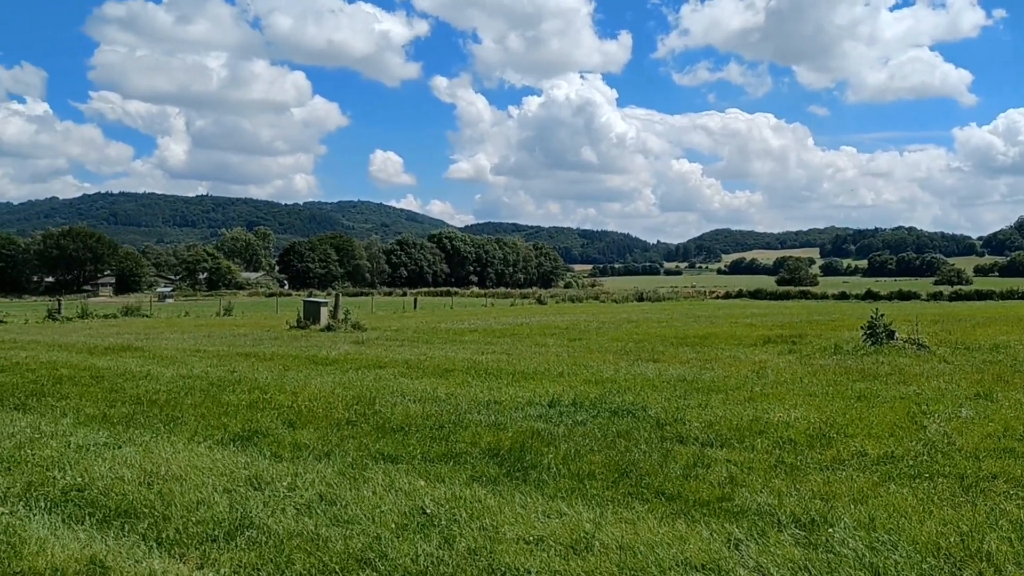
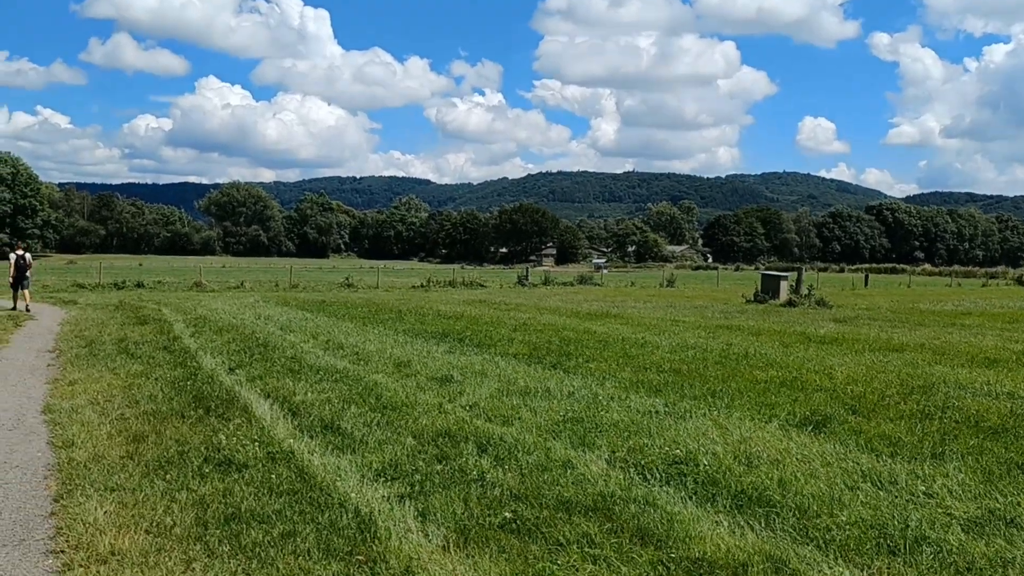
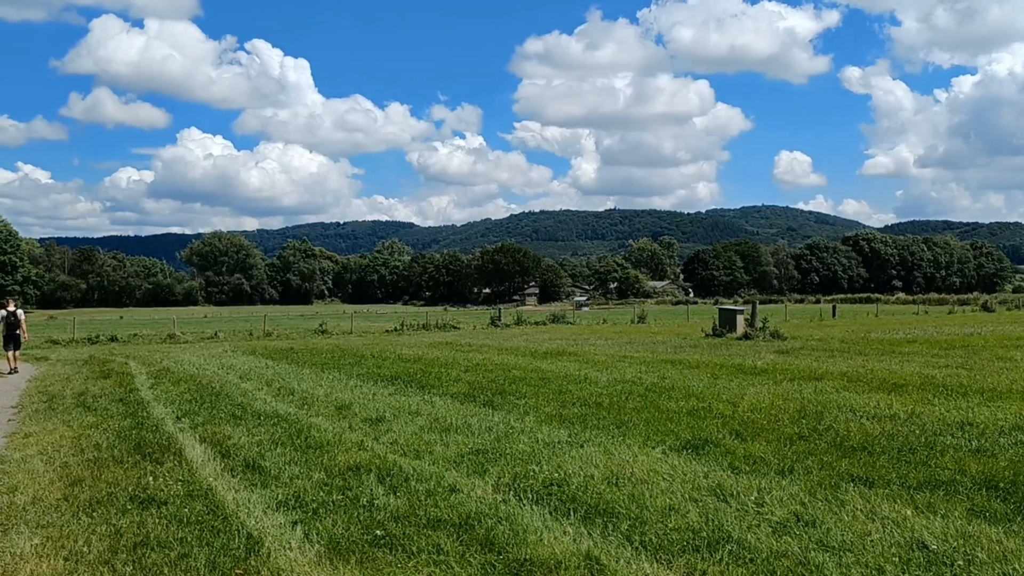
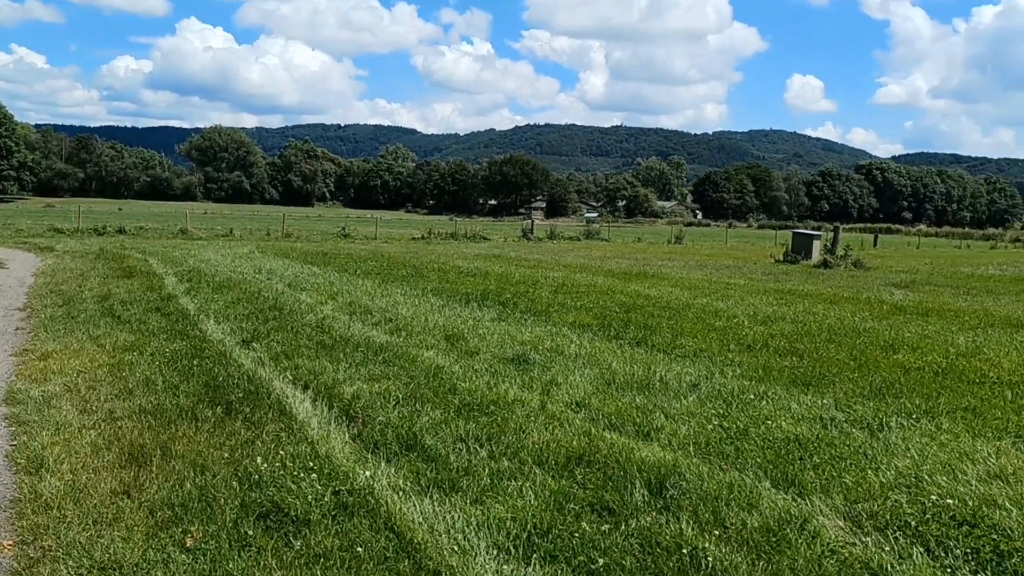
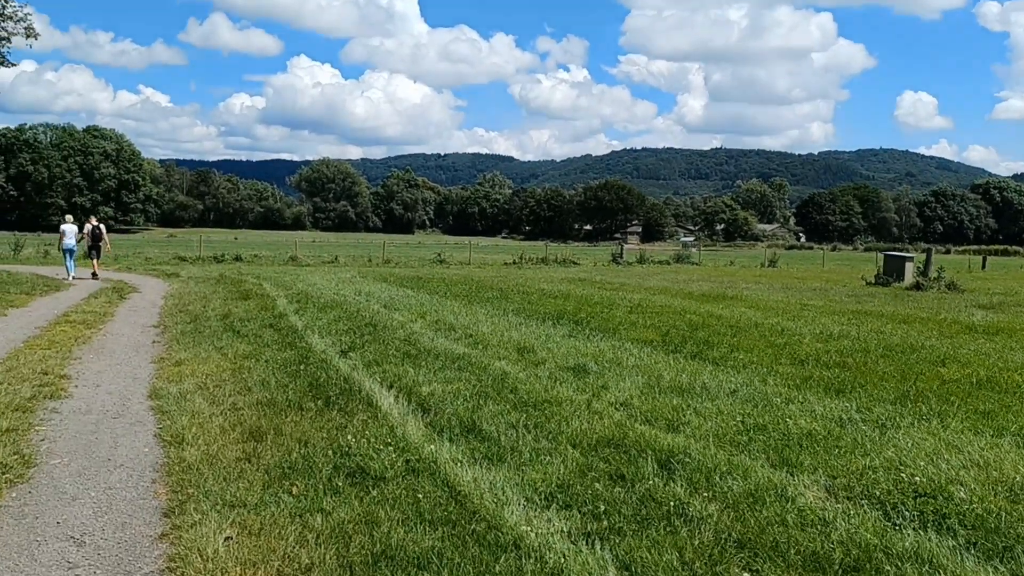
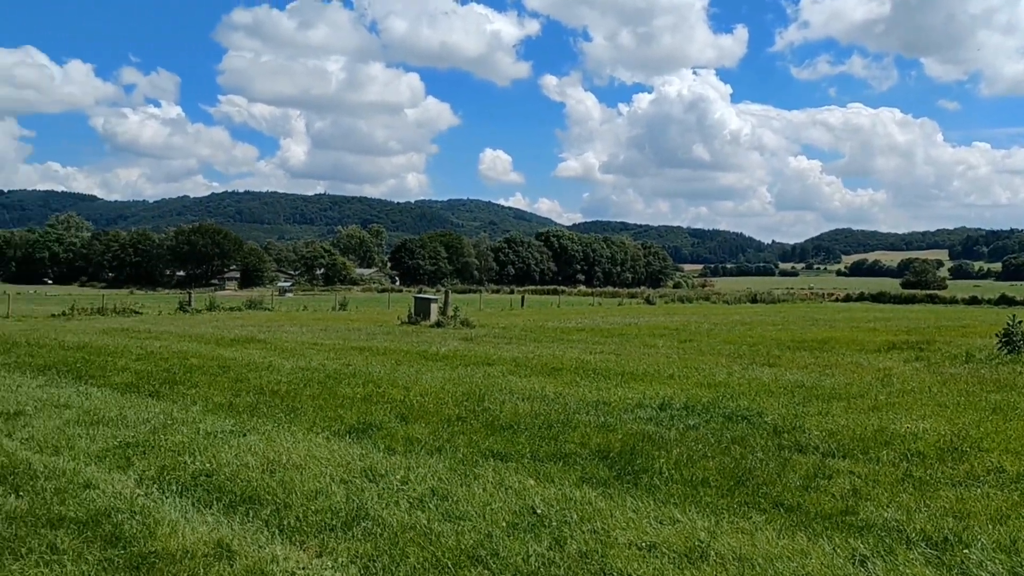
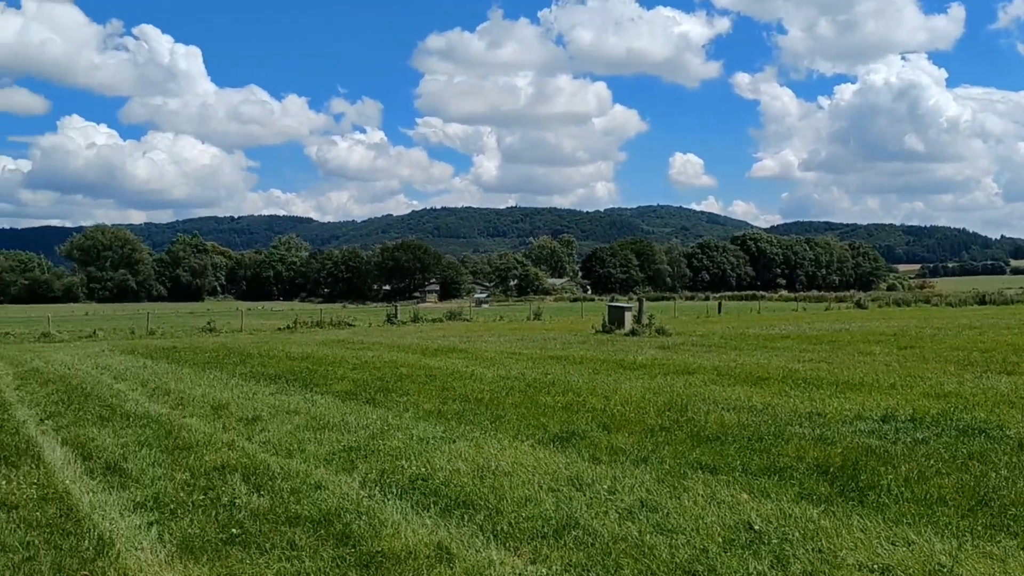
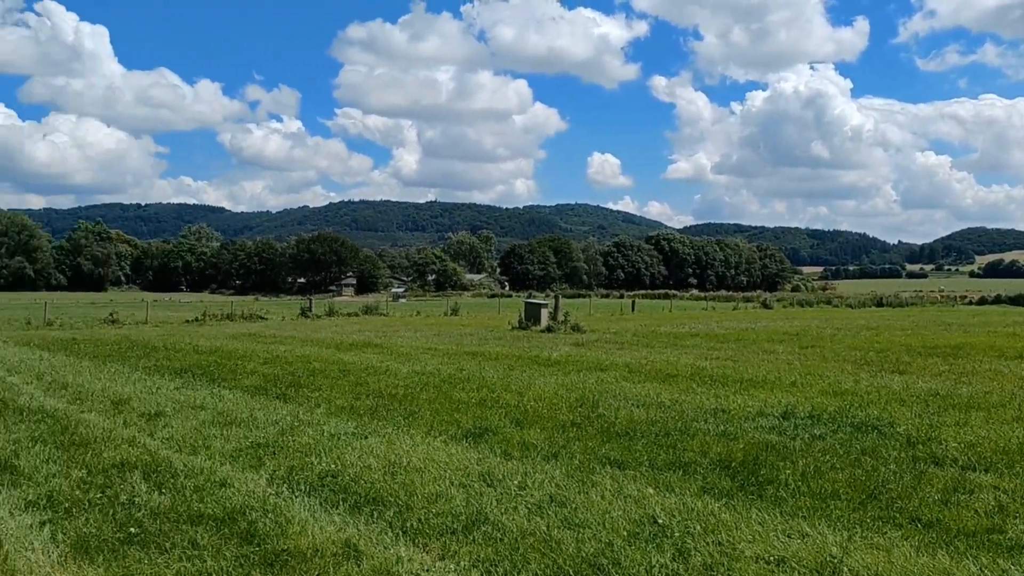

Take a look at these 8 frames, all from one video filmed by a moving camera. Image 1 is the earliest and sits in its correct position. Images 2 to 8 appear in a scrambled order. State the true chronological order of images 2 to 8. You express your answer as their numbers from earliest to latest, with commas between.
6, 8, 7, 3, 2, 5, 4
